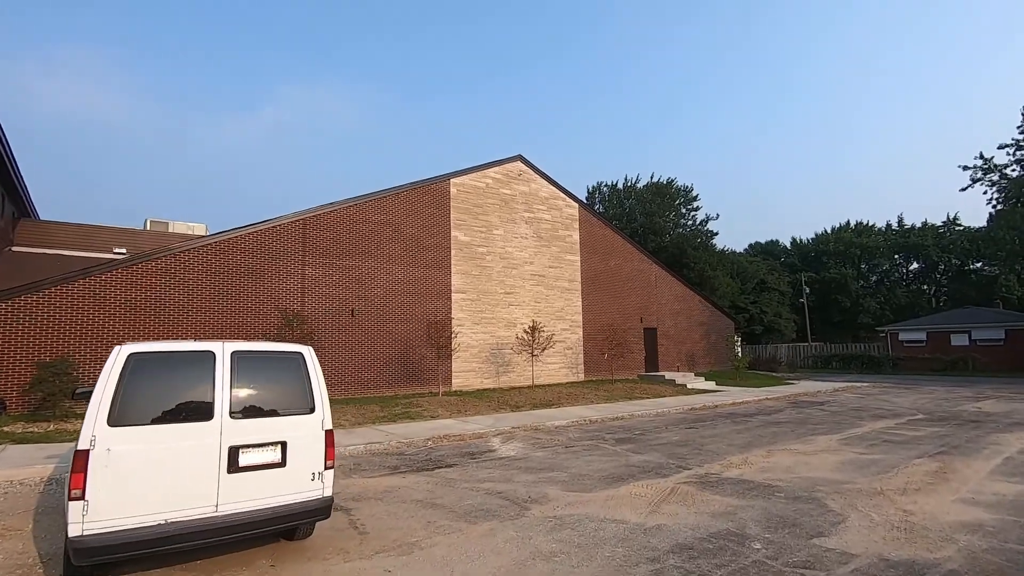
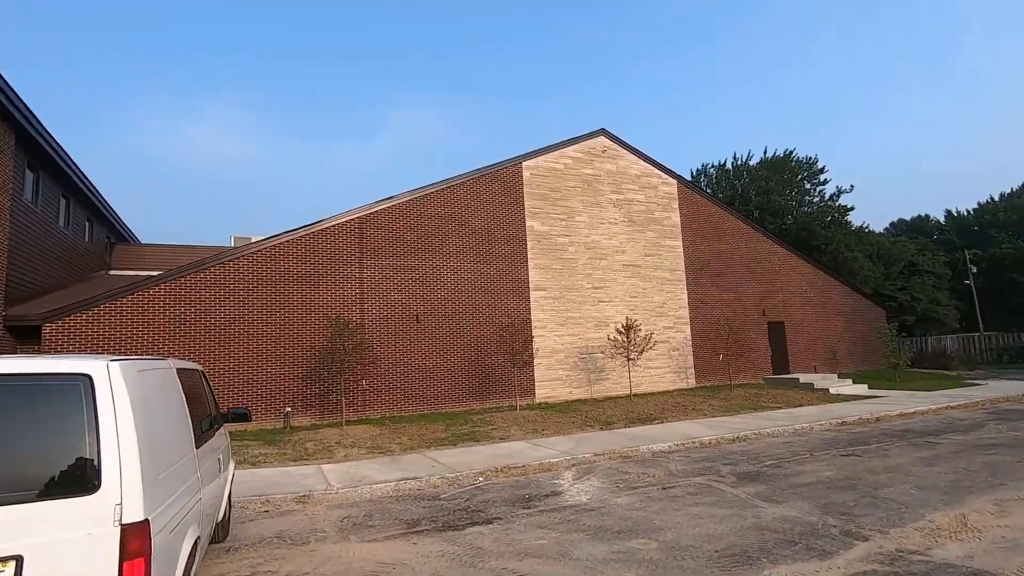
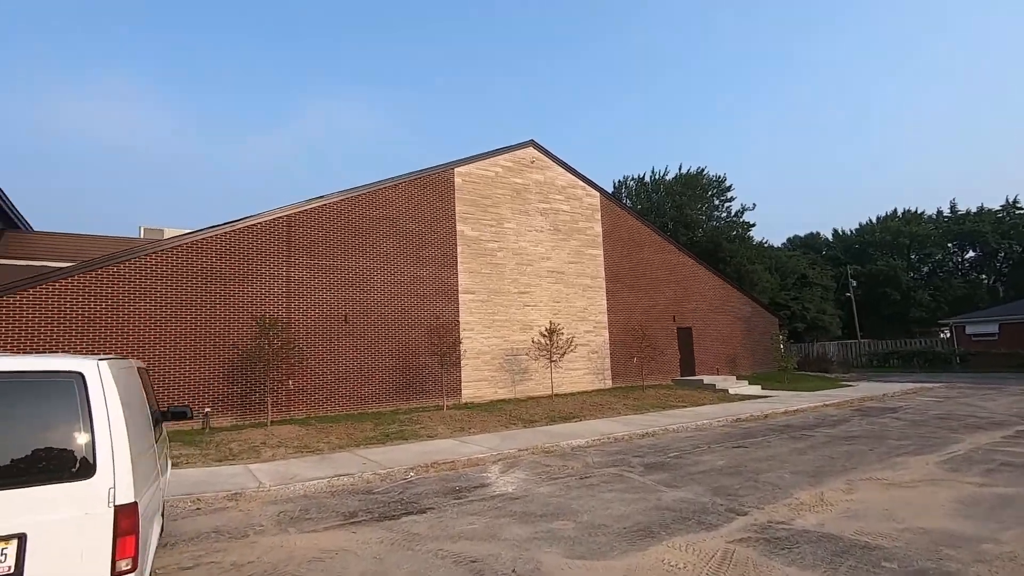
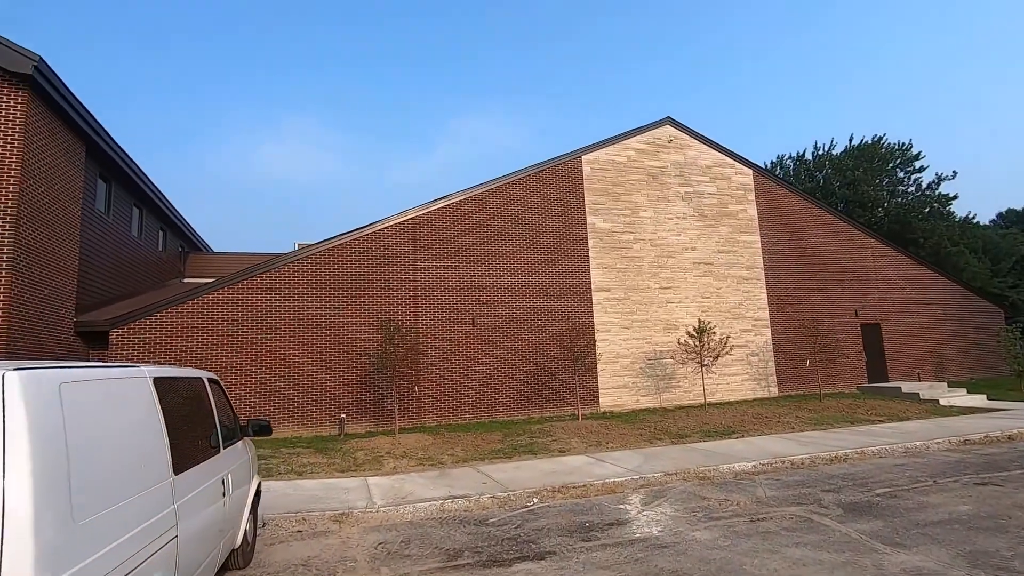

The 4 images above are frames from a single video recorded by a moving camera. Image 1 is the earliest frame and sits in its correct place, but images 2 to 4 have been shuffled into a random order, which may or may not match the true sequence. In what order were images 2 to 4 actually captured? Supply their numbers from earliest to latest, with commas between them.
3, 2, 4
